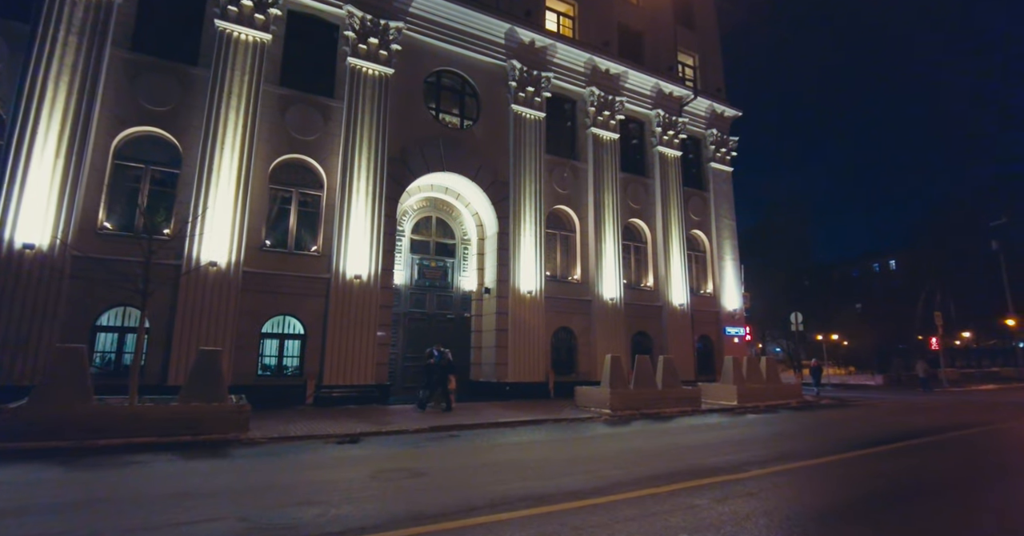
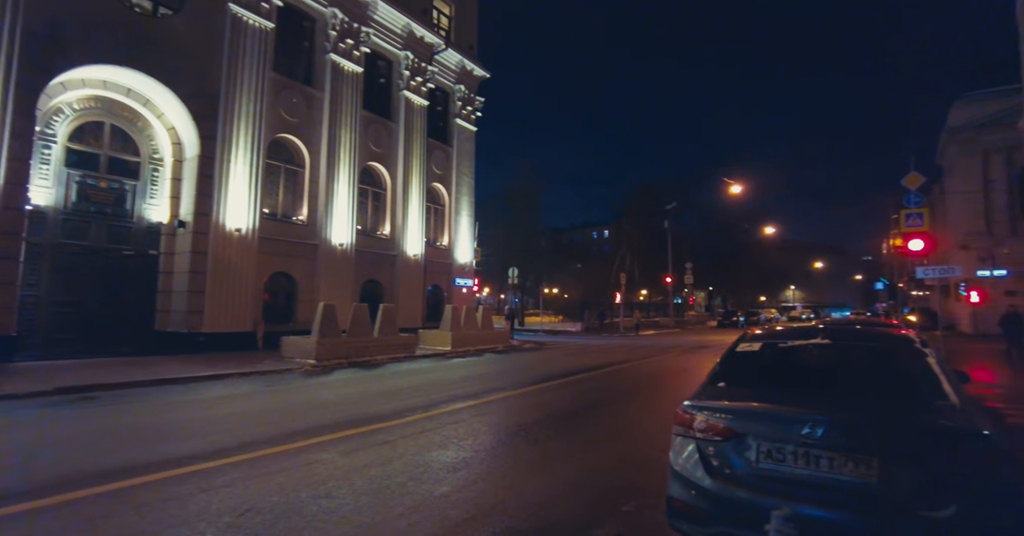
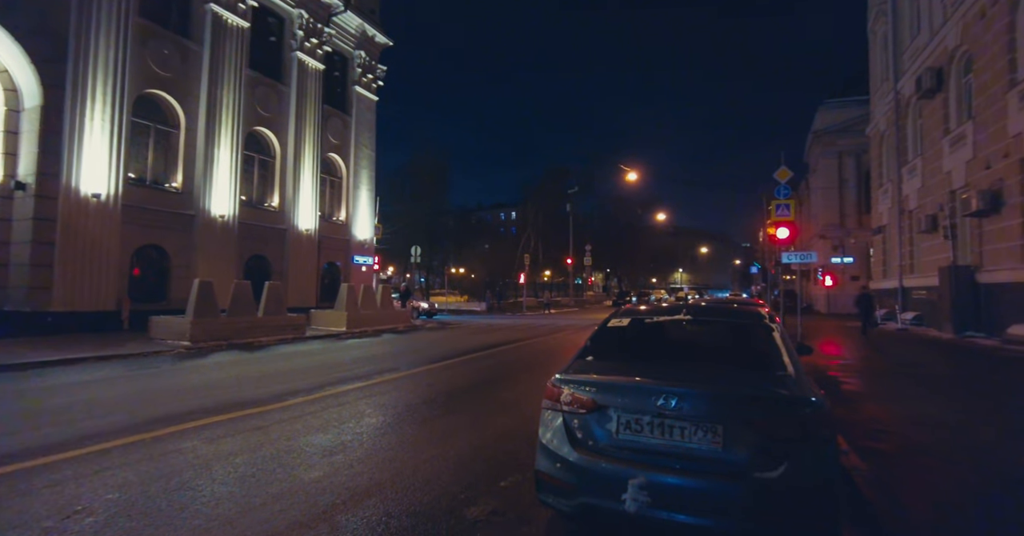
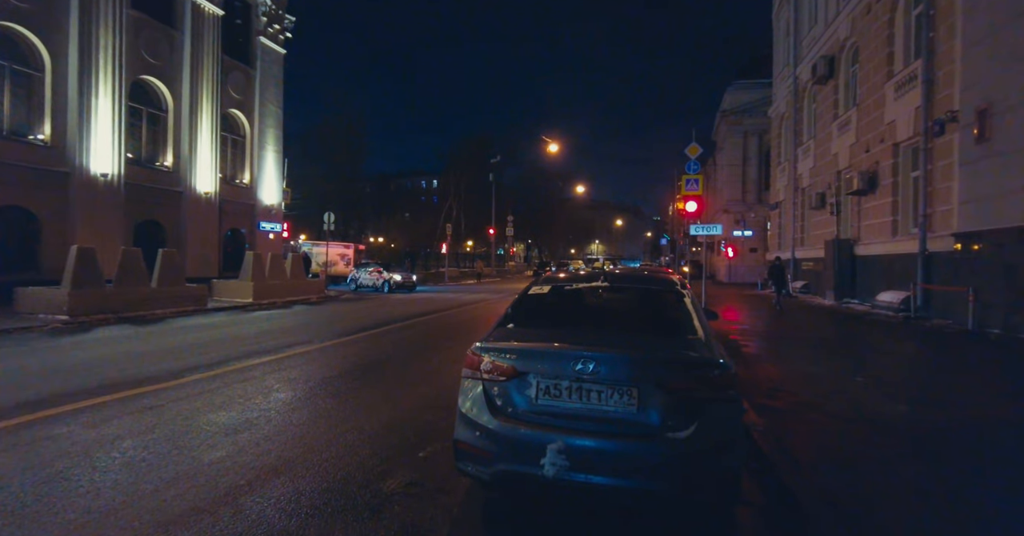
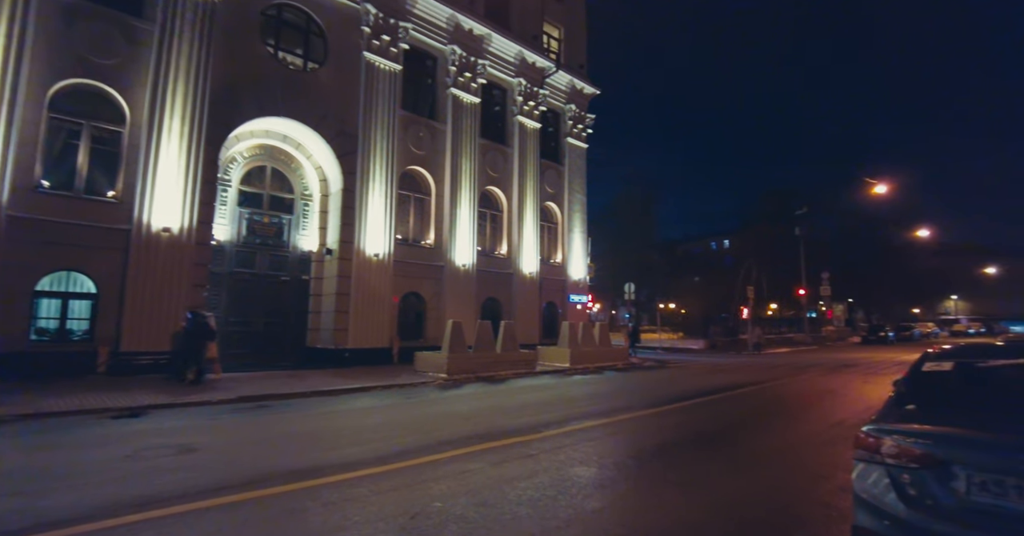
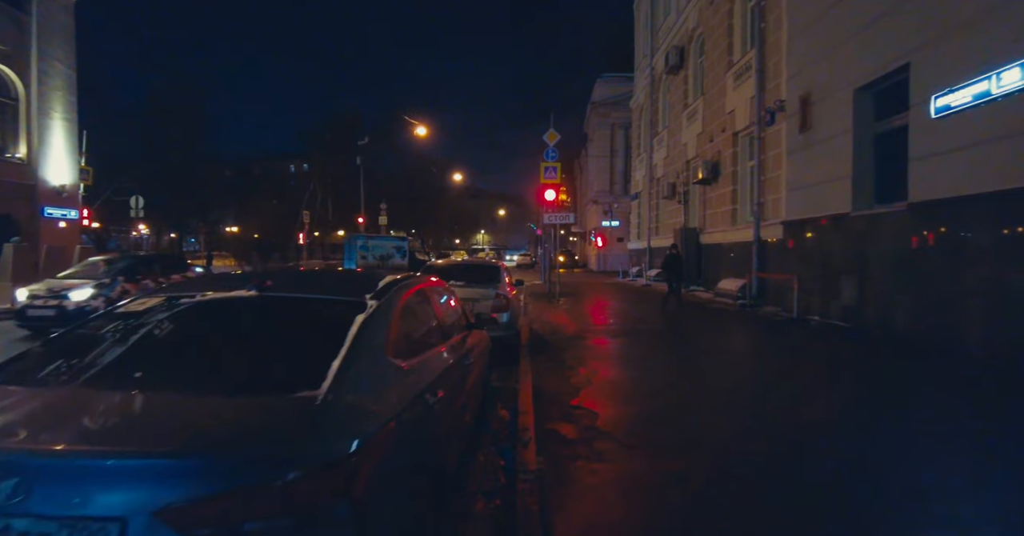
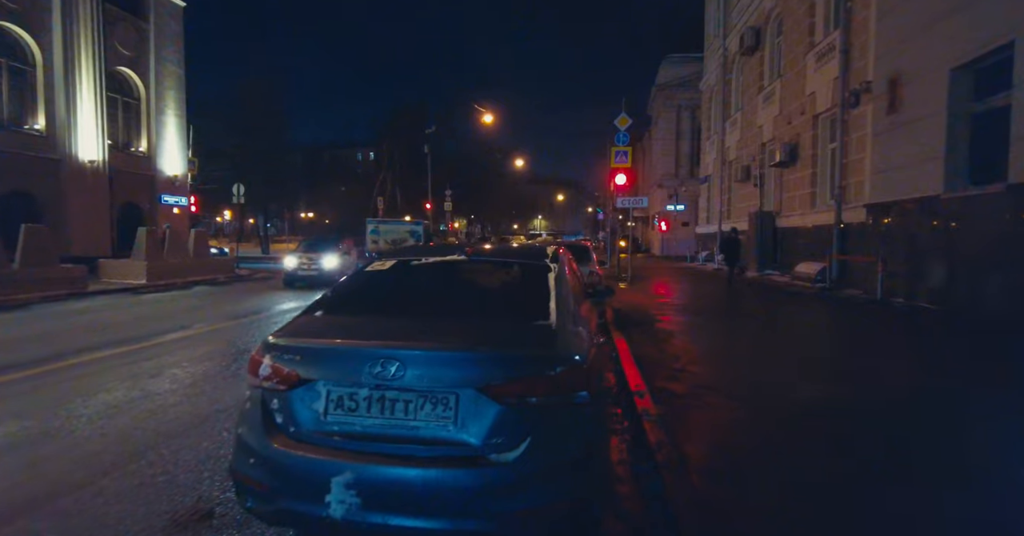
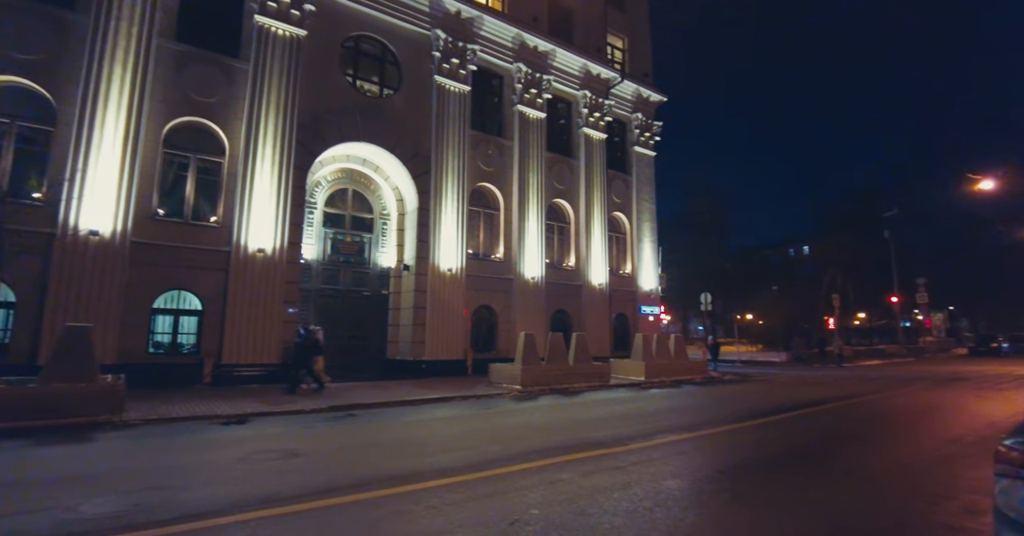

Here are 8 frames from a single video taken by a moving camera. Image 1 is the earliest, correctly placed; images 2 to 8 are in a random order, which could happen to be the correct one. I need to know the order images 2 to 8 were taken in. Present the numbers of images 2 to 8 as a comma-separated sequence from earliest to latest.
8, 5, 2, 3, 4, 7, 6
